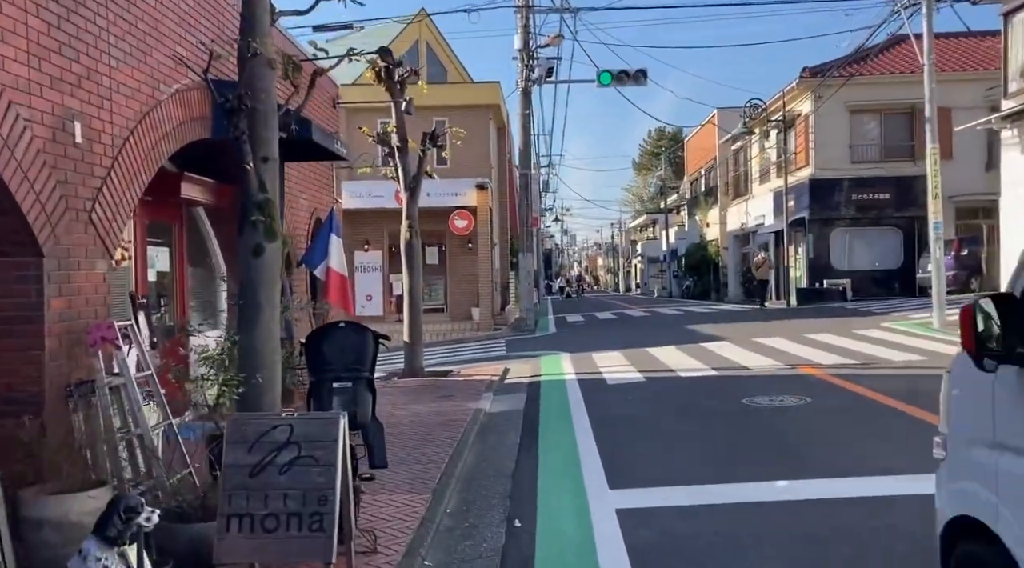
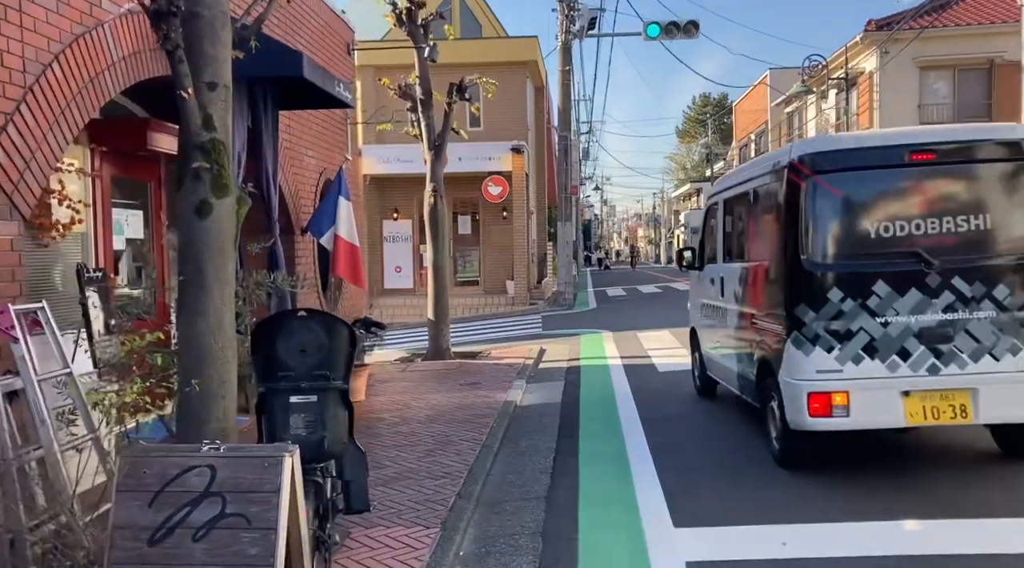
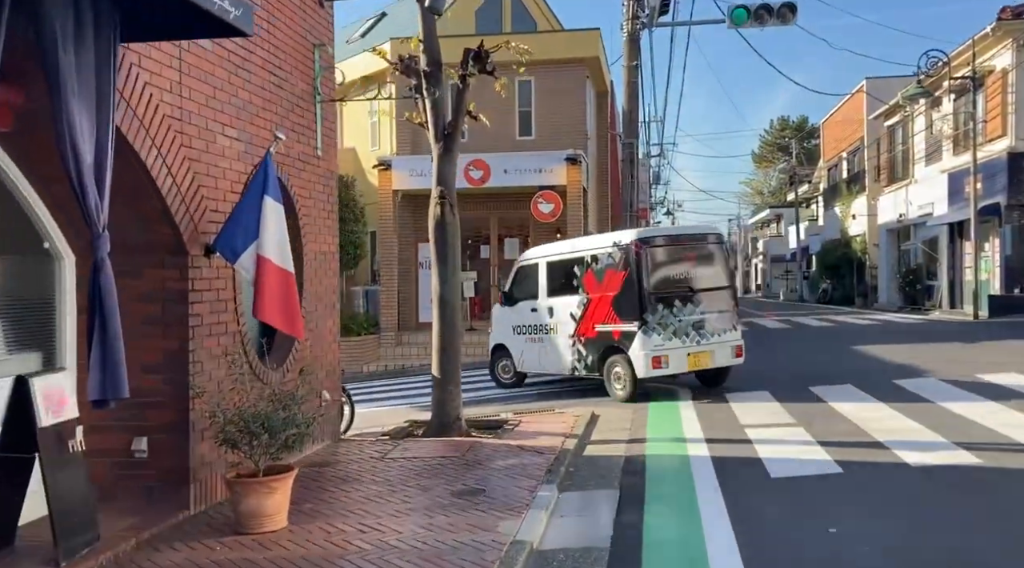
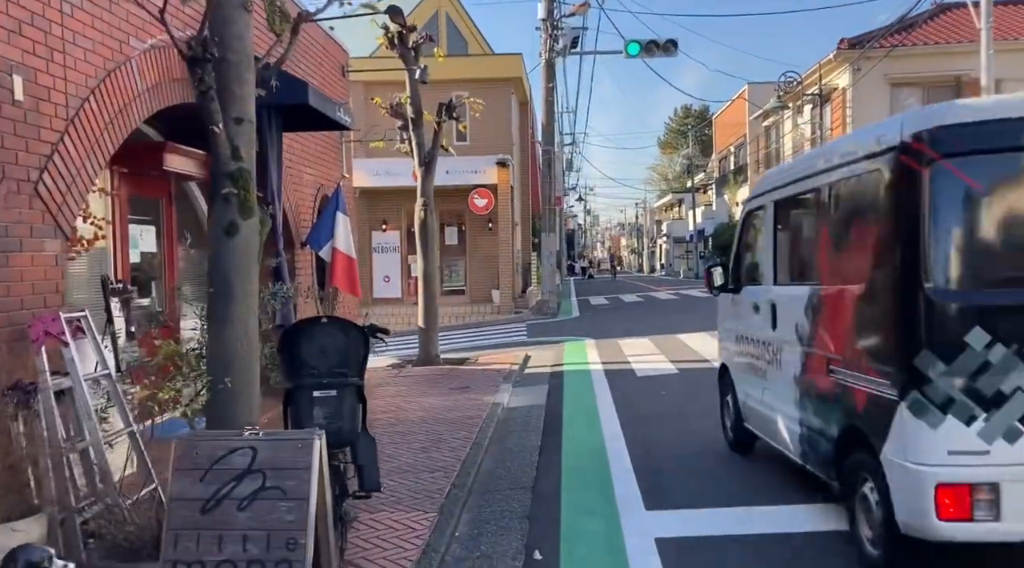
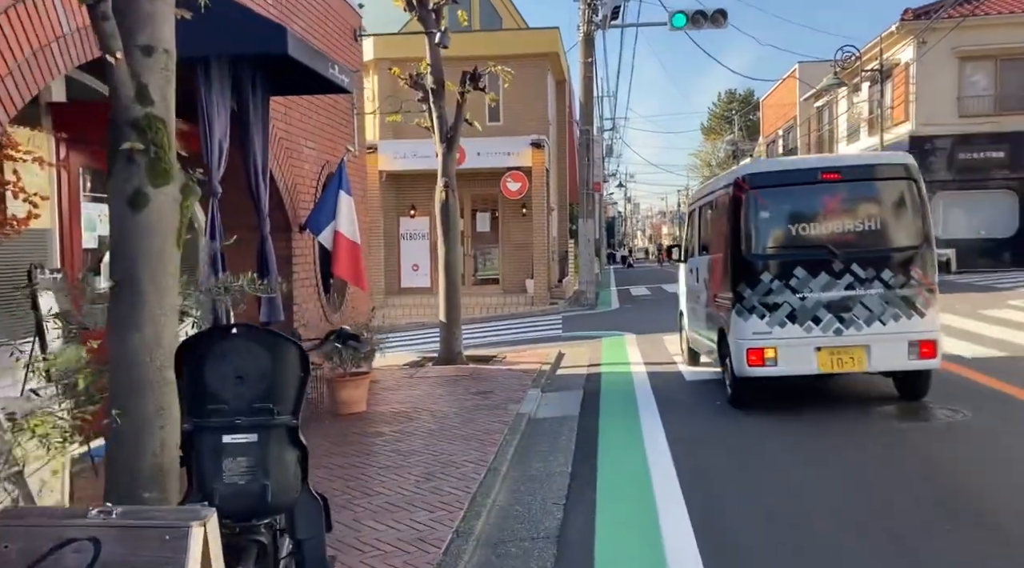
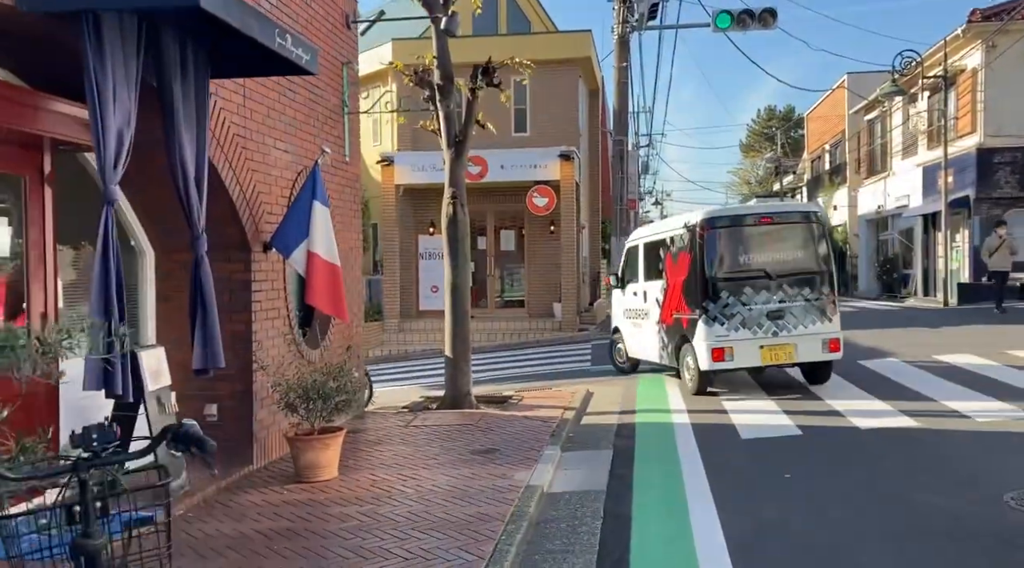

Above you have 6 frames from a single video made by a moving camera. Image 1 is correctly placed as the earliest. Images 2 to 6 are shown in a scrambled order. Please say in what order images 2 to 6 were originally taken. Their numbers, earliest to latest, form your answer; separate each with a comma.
4, 2, 5, 6, 3
